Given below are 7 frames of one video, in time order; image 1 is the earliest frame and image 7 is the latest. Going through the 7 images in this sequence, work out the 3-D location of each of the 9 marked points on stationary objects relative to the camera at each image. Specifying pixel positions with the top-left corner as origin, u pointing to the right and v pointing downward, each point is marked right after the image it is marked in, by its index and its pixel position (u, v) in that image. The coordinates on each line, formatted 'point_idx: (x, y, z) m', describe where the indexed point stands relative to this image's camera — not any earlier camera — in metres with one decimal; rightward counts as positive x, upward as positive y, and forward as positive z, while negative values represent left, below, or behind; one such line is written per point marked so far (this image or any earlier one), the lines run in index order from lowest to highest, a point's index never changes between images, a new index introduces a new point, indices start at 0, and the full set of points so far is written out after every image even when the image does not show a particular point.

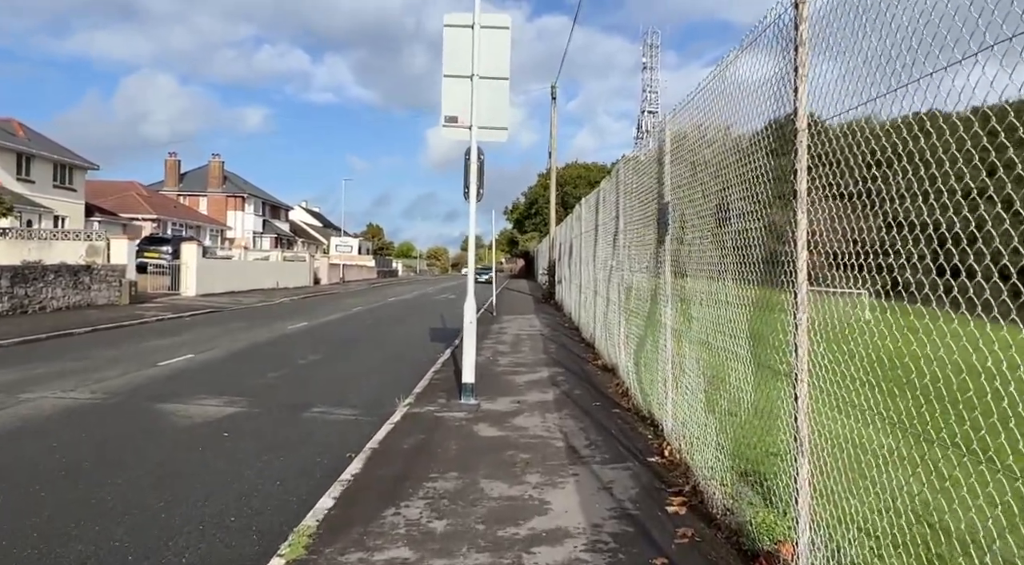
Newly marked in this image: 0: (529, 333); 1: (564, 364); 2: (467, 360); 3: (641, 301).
0: (+0.5, -1.3, +16.2) m
1: (+0.9, -1.4, +11.0) m
2: (-0.6, -1.0, +8.2) m
3: (+1.5, -0.2, +7.5) m
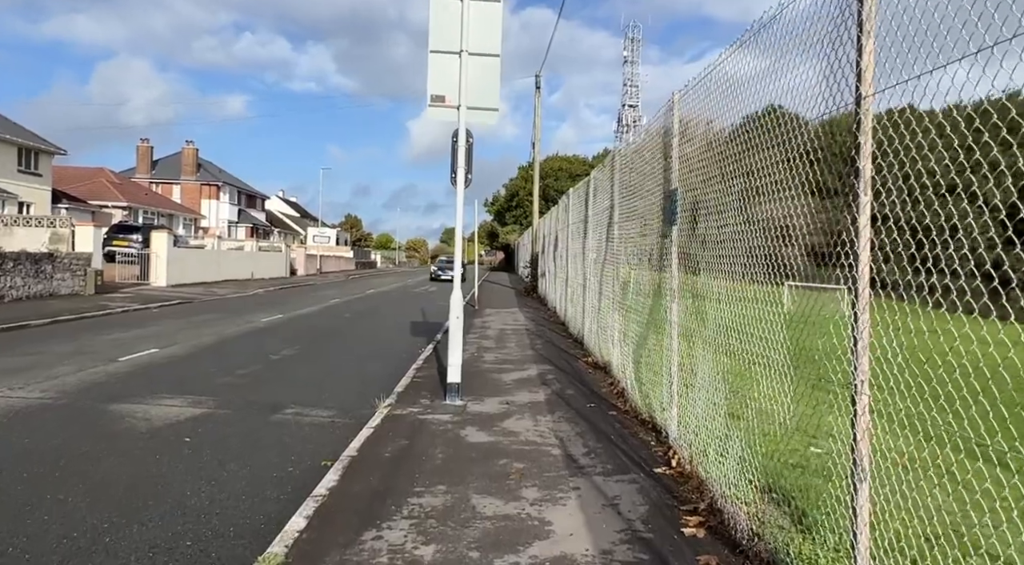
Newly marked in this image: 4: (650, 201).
0: (+0.1, -1.1, +15.7) m
1: (+0.7, -1.3, +10.5) m
2: (-0.7, -0.9, +7.7) m
3: (+1.4, -0.2, +7.0) m
4: (+1.5, +0.8, +7.1) m
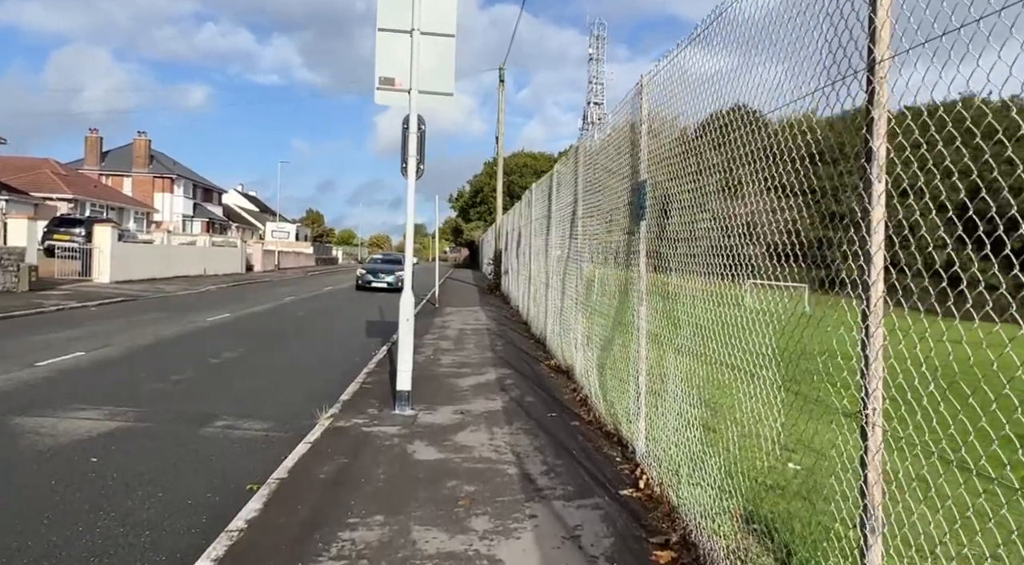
0: (-0.9, -1.0, +15.1) m
1: (0.0, -1.3, +10.0) m
2: (-1.2, -0.9, +7.0) m
3: (+0.9, -0.2, +6.5) m
4: (+1.0, +0.8, +6.6) m
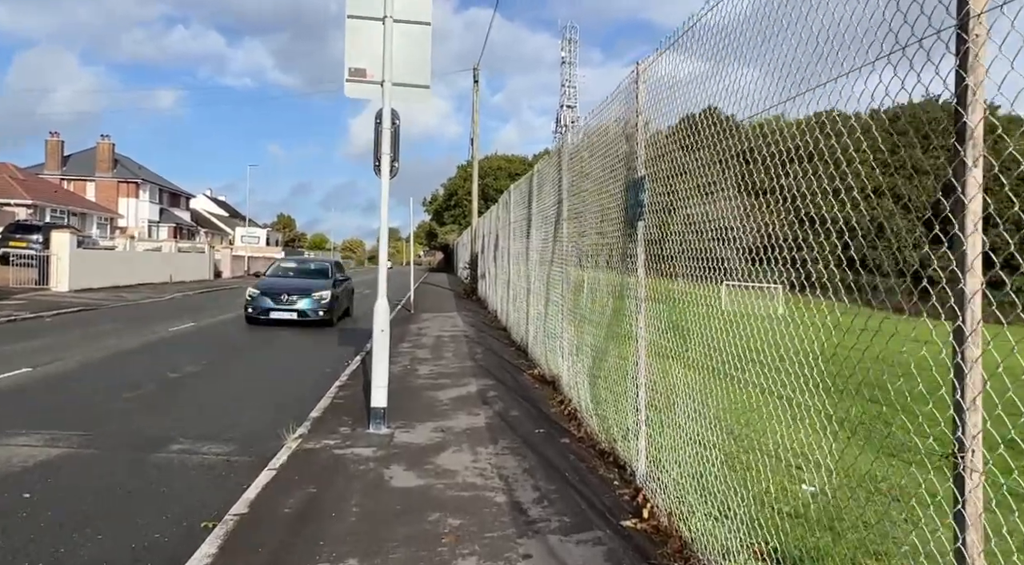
0: (-1.3, -1.2, +14.6) m
1: (-0.3, -1.3, +9.5) m
2: (-1.3, -1.0, +6.5) m
3: (+0.8, -0.2, +6.0) m
4: (+0.9, +0.8, +6.1) m
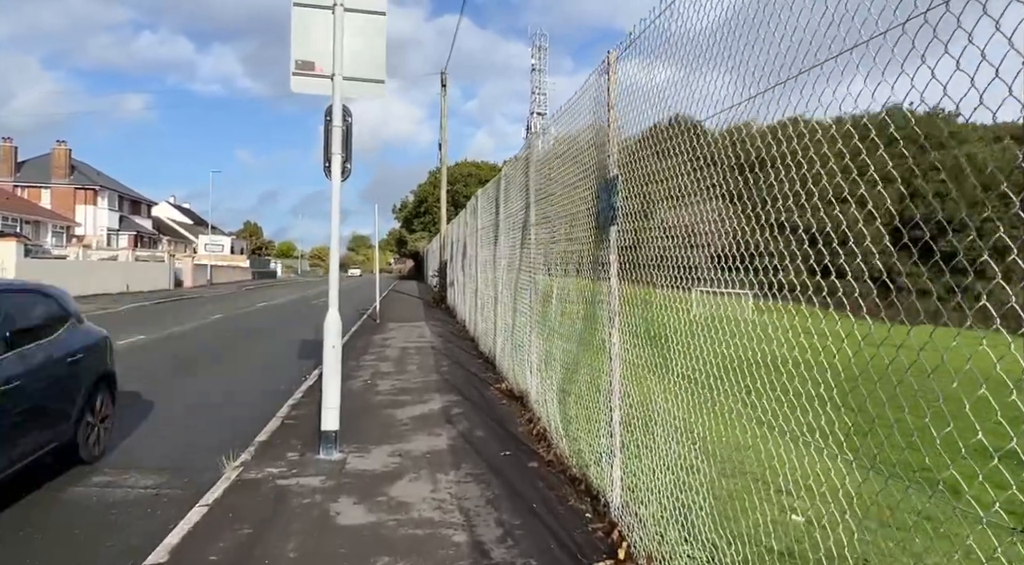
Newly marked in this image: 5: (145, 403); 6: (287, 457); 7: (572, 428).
0: (-2.0, -1.4, +14.0) m
1: (-0.7, -1.5, +9.0) m
2: (-1.7, -1.1, +6.0) m
3: (+0.5, -0.3, +5.6) m
4: (+0.5, +0.7, +5.7) m
5: (-4.8, -1.6, +8.4) m
6: (-2.1, -1.6, +5.9) m
7: (+0.5, -1.2, +5.3) m
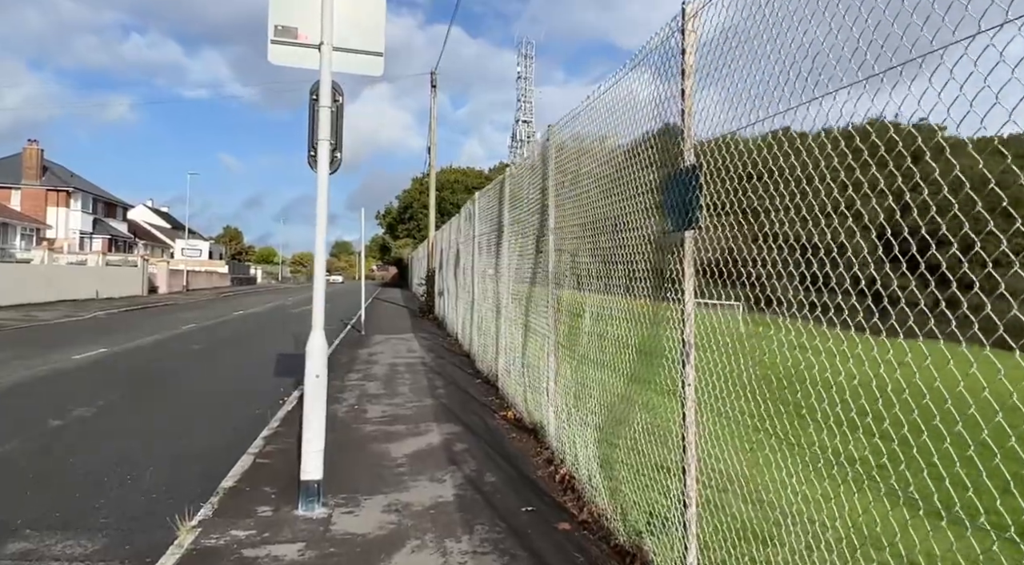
0: (-2.1, -1.6, +12.9) m
1: (-0.6, -1.6, +7.9) m
2: (-1.5, -1.2, +4.8) m
3: (+0.7, -0.4, +4.5) m
4: (+0.7, +0.6, +4.7) m
5: (-4.7, -1.7, +7.2) m
6: (-1.9, -1.7, +4.8) m
7: (+0.7, -1.3, +4.3) m
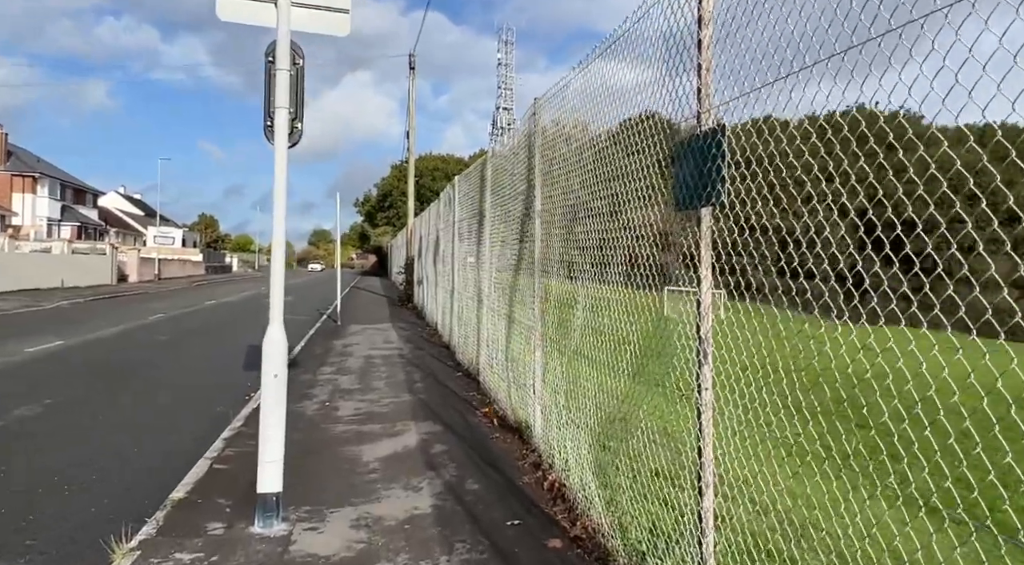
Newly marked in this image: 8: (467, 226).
0: (-2.4, -1.3, +12.3) m
1: (-0.8, -1.5, +7.4) m
2: (-1.6, -1.1, +4.3) m
3: (+0.6, -0.4, +4.0) m
4: (+0.6, +0.6, +4.1) m
5: (-4.9, -1.6, +6.6) m
6: (-2.0, -1.6, +4.3) m
7: (+0.6, -1.3, +3.8) m
8: (-0.8, +0.9, +10.5) m
